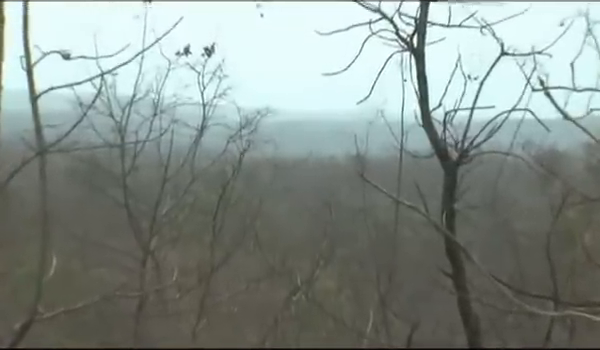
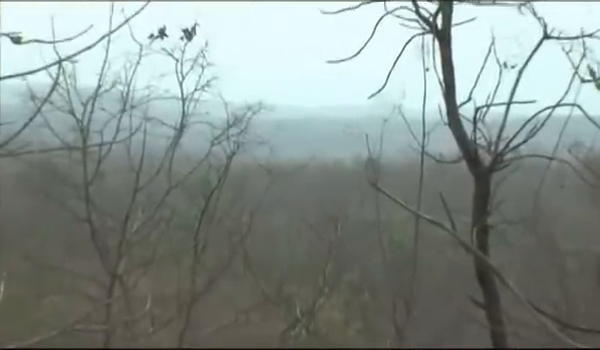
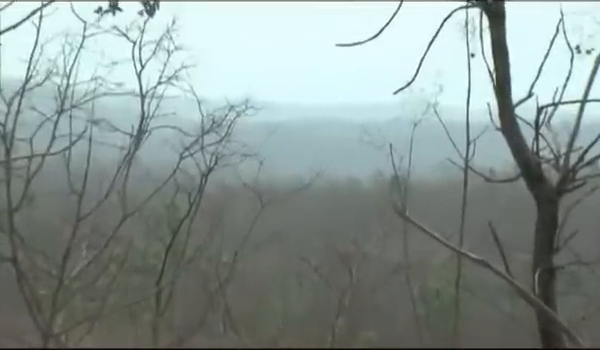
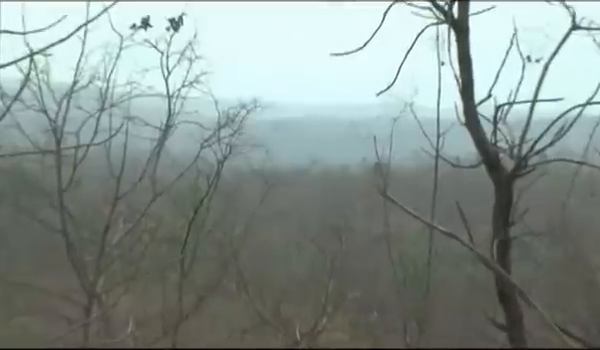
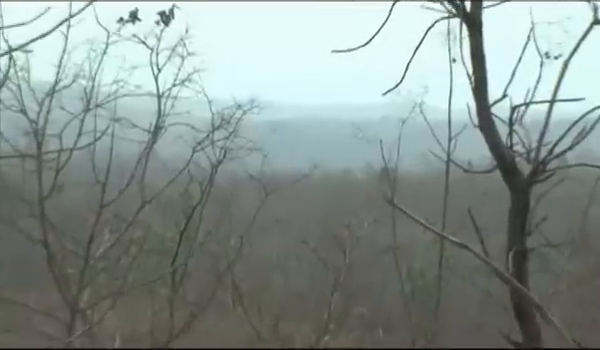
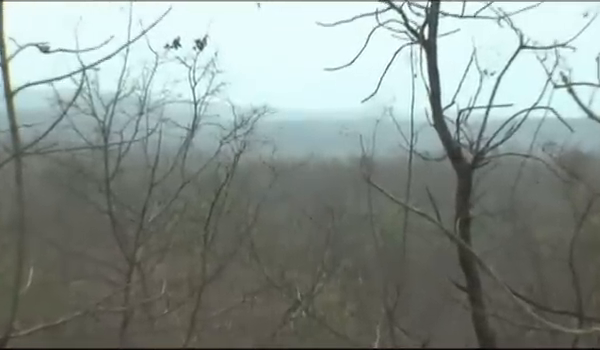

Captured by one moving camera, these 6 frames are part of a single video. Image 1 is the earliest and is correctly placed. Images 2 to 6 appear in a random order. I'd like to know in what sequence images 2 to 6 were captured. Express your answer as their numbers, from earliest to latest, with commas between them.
6, 2, 4, 5, 3
